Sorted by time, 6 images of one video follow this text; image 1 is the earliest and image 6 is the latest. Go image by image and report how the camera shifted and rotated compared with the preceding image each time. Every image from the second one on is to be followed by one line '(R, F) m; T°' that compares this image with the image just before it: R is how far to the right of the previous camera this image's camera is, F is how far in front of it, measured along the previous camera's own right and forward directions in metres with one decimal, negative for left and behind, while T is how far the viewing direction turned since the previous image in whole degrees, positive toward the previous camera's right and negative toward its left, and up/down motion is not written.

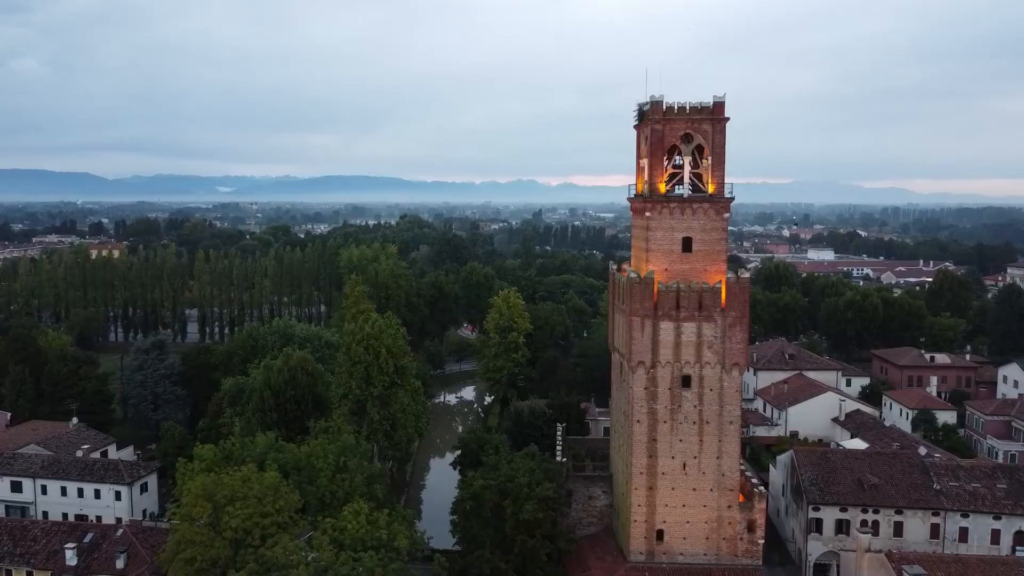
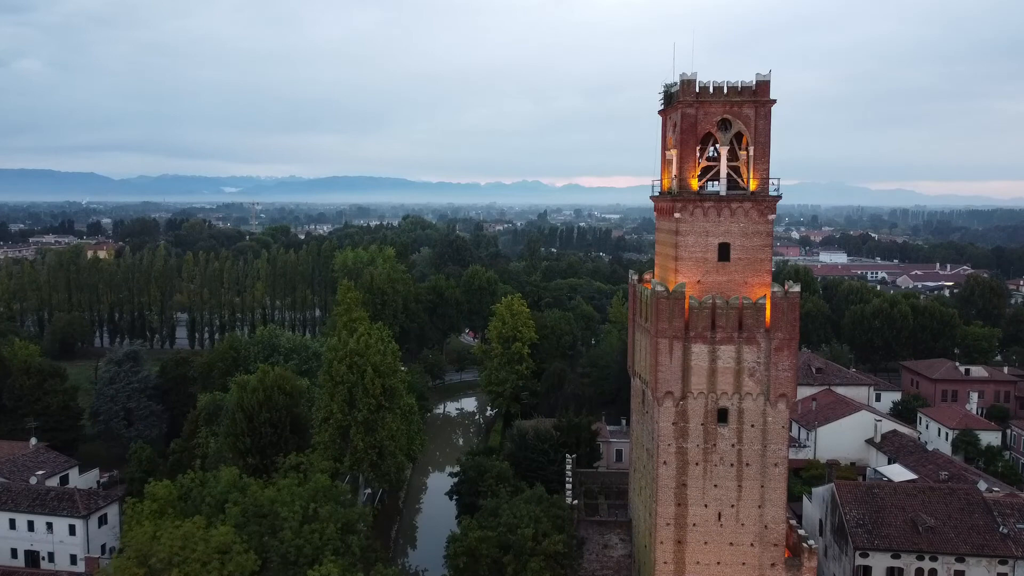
(+0.1, +3.8) m; 0°
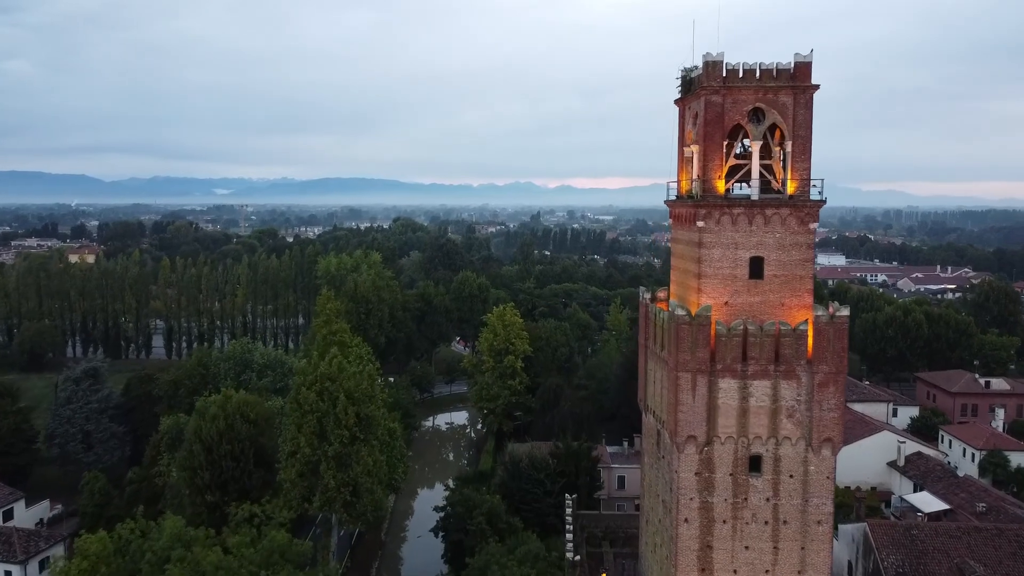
(+0.1, +3.3) m; +1°
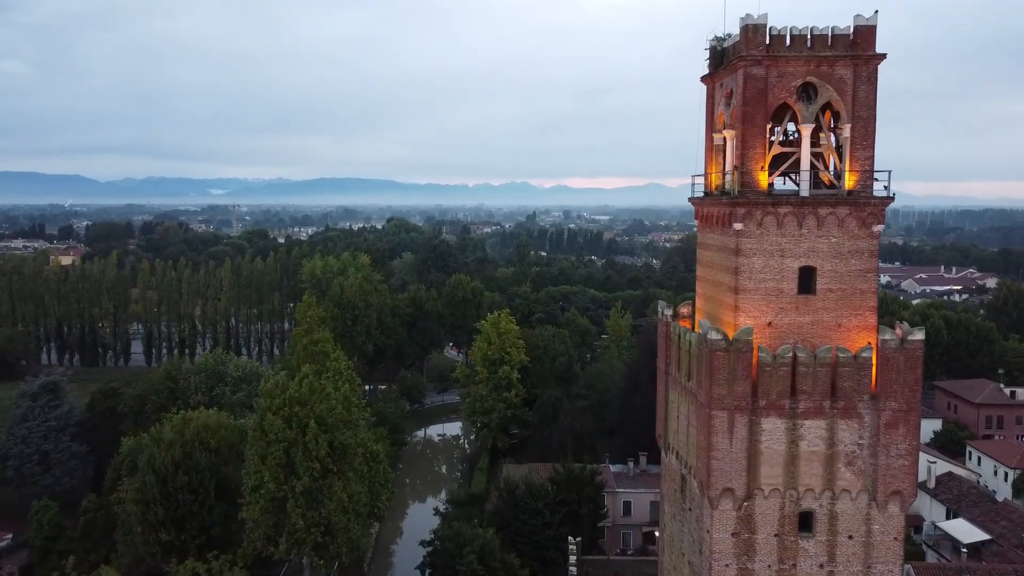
(0.0, +3.1) m; 0°
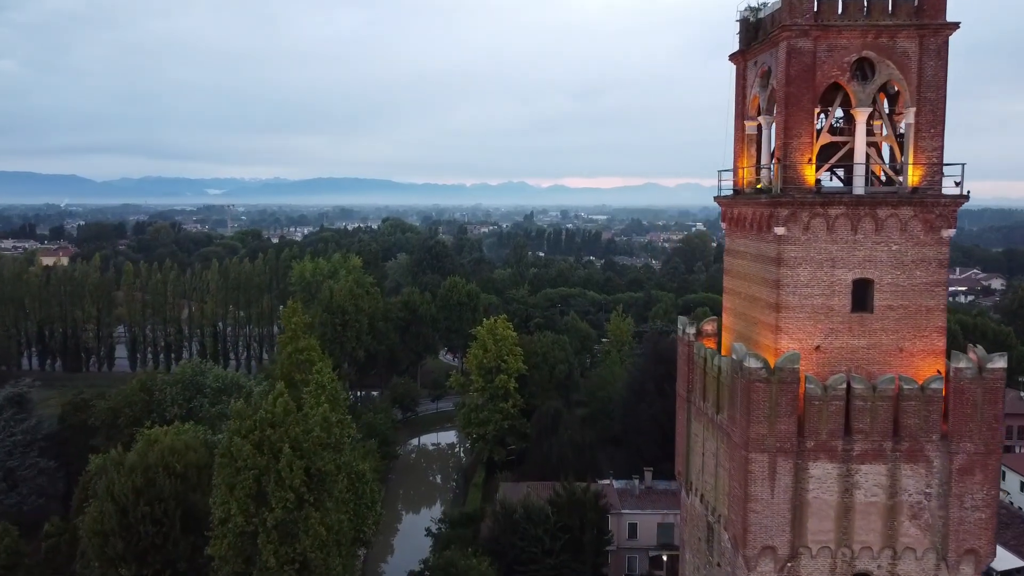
(0.0, +2.2) m; 0°
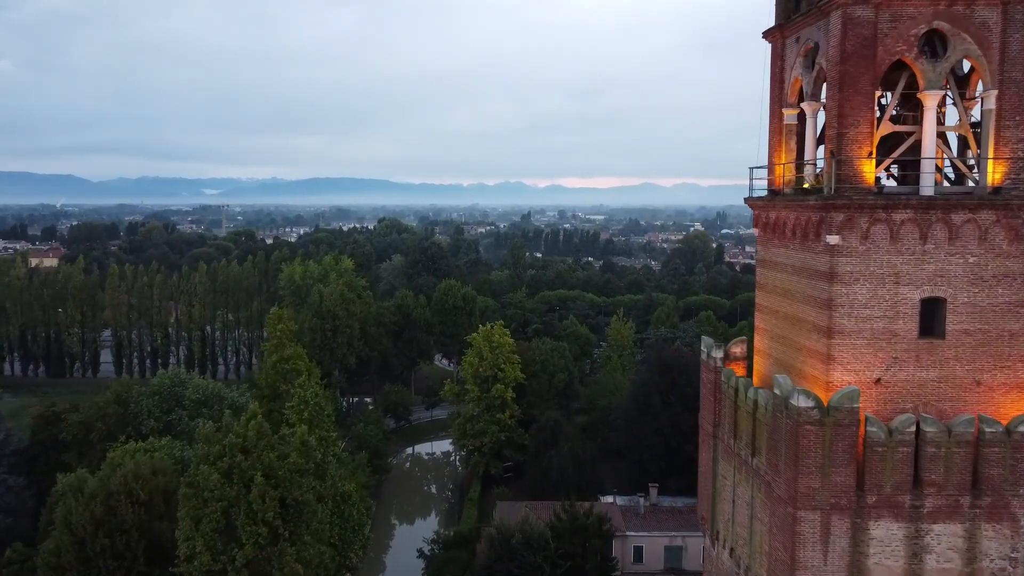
(0.0, +1.9) m; 0°
